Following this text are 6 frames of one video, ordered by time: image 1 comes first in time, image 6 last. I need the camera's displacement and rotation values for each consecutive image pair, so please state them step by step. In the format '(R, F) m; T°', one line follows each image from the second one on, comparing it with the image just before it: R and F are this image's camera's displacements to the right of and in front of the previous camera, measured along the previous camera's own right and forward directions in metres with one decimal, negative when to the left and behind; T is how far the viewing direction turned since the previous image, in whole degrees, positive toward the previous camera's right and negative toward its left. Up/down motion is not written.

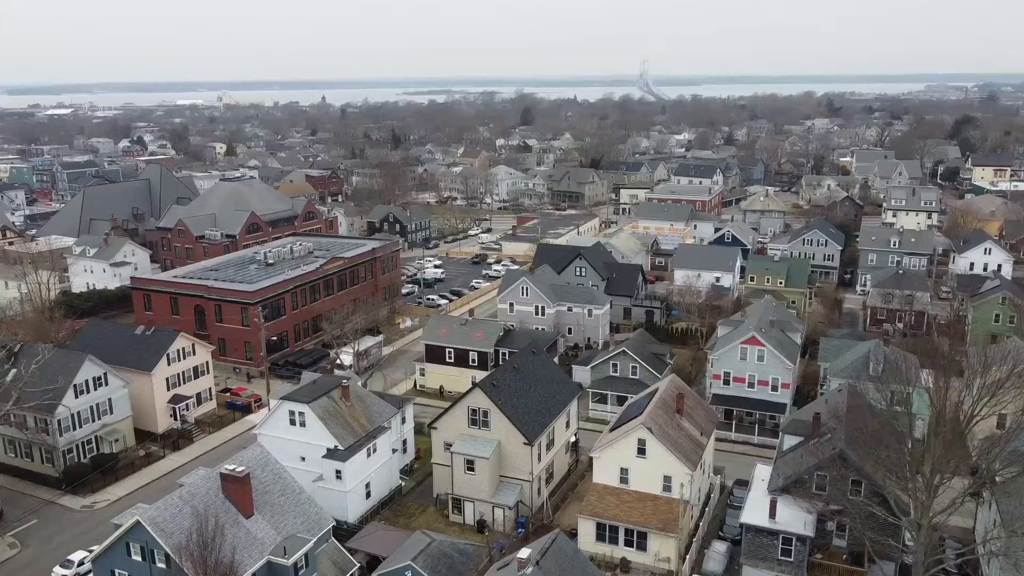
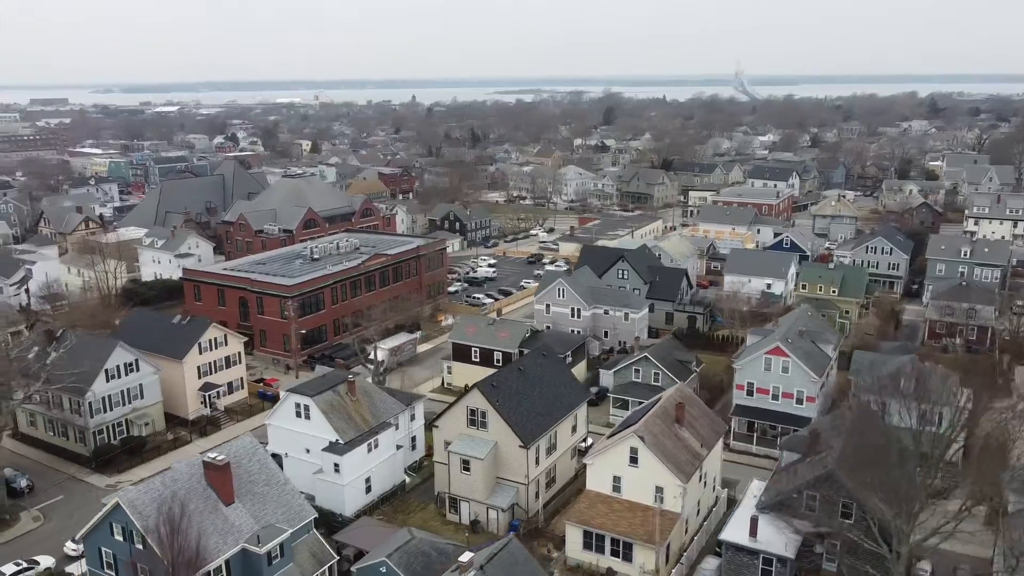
(+2.9, +0.3) m; -6°
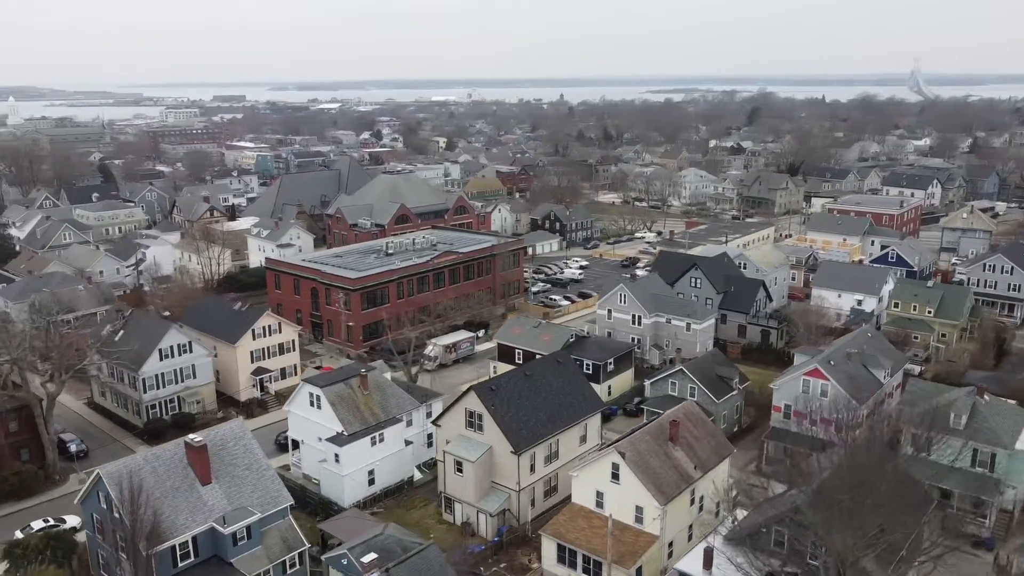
(+4.8, +0.7) m; -10°
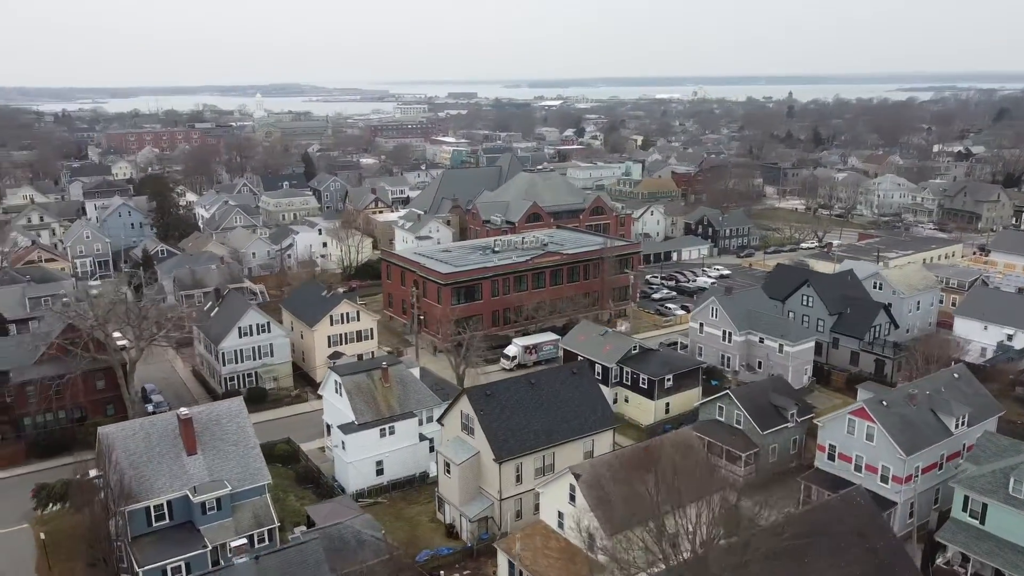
(+7.2, +1.5) m; -15°
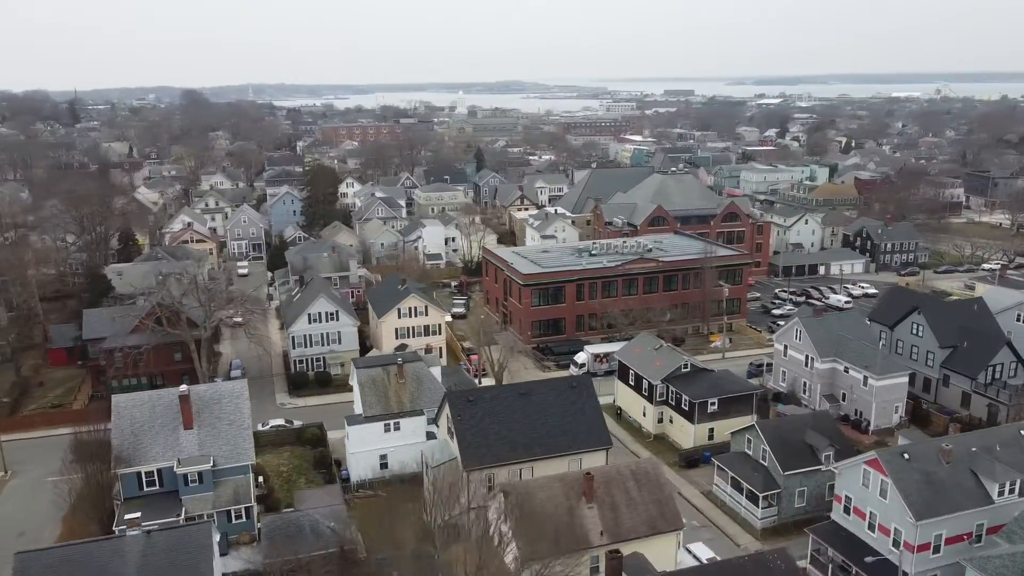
(+7.1, +1.7) m; -15°
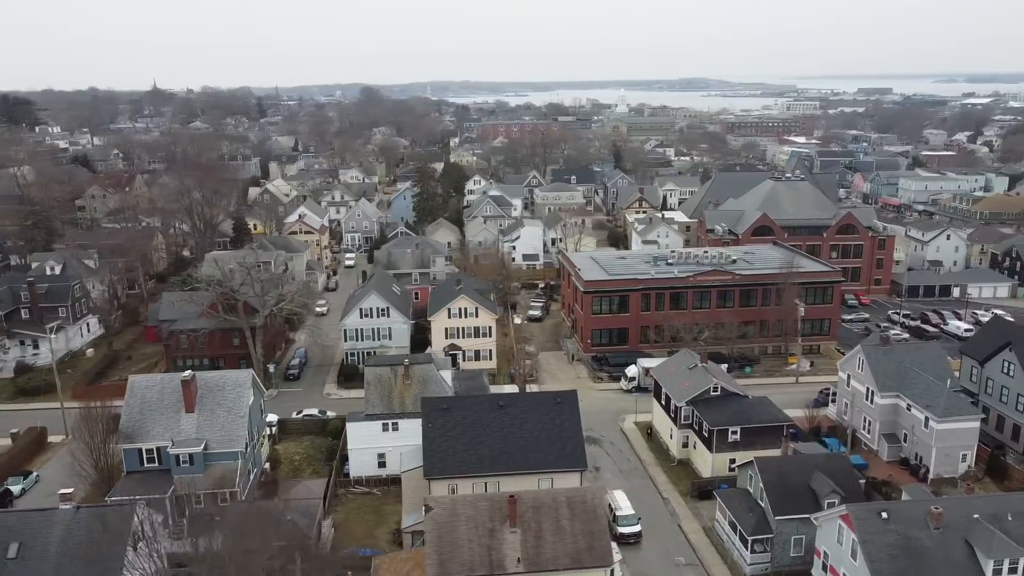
(+6.2, +1.4) m; -12°
